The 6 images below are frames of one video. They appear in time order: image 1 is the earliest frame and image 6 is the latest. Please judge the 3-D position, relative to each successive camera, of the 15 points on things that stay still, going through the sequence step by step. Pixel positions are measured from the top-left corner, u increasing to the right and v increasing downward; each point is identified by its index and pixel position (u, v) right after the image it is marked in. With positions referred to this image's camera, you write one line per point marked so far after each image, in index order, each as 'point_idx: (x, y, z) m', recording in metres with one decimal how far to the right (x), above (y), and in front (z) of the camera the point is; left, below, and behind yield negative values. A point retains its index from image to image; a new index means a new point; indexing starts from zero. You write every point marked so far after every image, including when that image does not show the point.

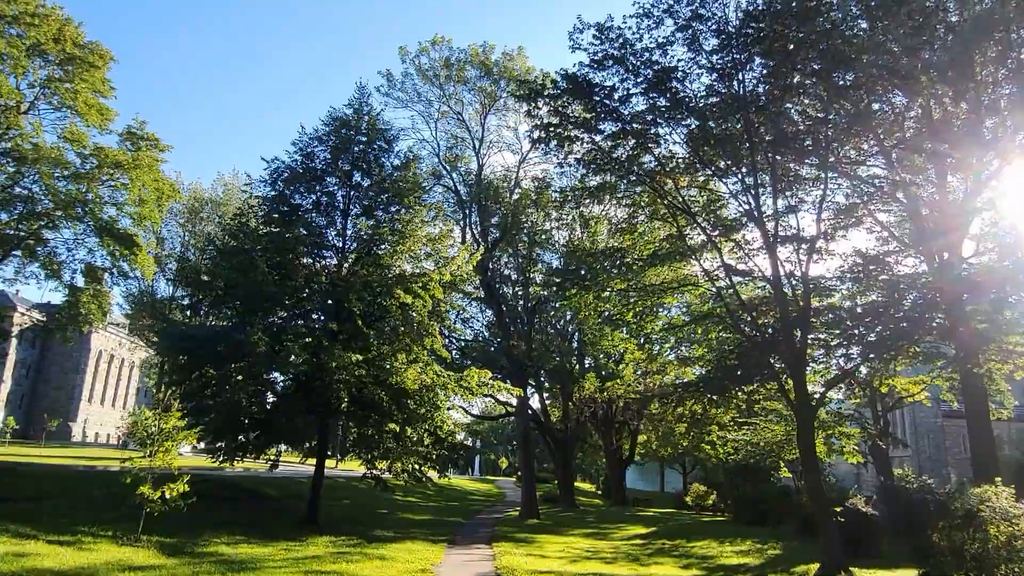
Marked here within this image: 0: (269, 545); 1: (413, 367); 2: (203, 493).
0: (-4.6, -4.9, +13.4) m
1: (-2.5, -1.9, +17.4) m
2: (-8.5, -5.7, +19.4) m
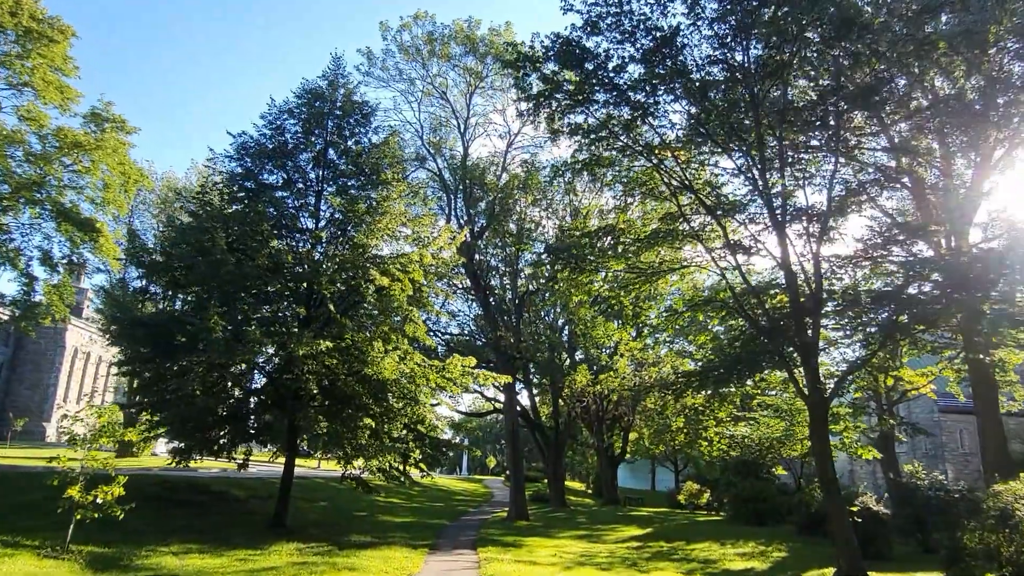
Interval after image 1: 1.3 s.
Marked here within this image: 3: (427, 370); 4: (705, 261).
0: (-4.9, -4.5, +11.9) m
1: (-2.8, -1.5, +15.9) m
2: (-8.8, -5.4, +17.9) m
3: (-2.1, -1.9, +16.7) m
4: (+5.2, +0.7, +19.0) m
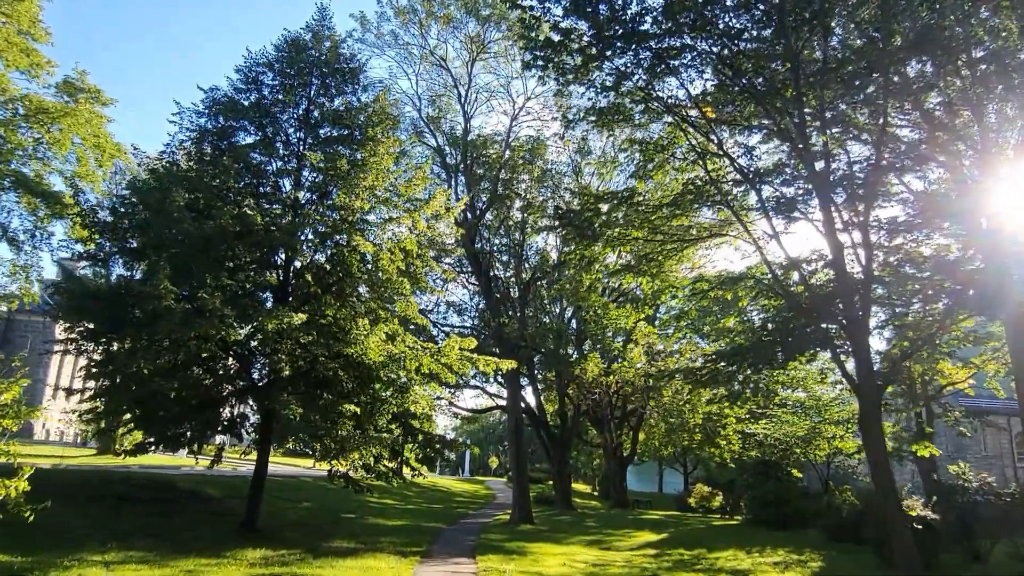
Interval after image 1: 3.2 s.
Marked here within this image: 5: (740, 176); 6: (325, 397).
0: (-4.8, -3.9, +9.9) m
1: (-2.7, -0.9, +14.0) m
2: (-8.7, -4.7, +15.9) m
3: (-2.0, -1.3, +14.7) m
4: (+5.3, +1.3, +17.0) m
5: (+4.8, +2.3, +14.7) m
6: (-3.7, -2.1, +13.9) m
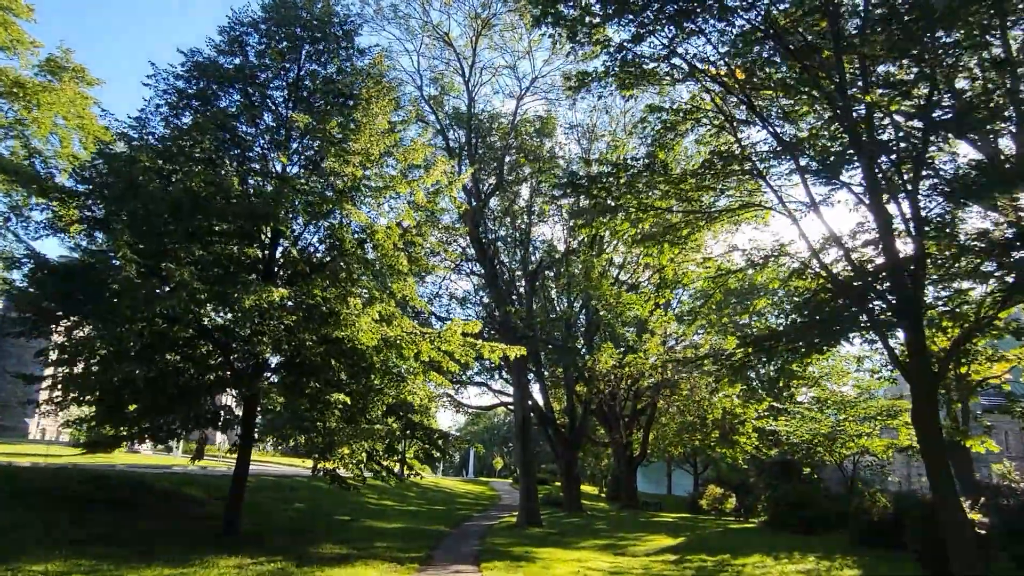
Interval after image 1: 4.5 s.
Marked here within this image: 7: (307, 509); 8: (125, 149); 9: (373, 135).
0: (-4.7, -3.5, +8.5) m
1: (-2.5, -0.5, +12.6) m
2: (-8.5, -4.3, +14.5) m
3: (-1.8, -0.9, +13.3) m
4: (+5.5, +1.7, +15.6) m
5: (+5.0, +2.7, +13.3) m
6: (-3.5, -1.7, +12.5) m
7: (-5.5, -5.9, +18.9) m
8: (-6.8, +2.5, +12.6) m
9: (-2.7, +2.9, +13.5) m
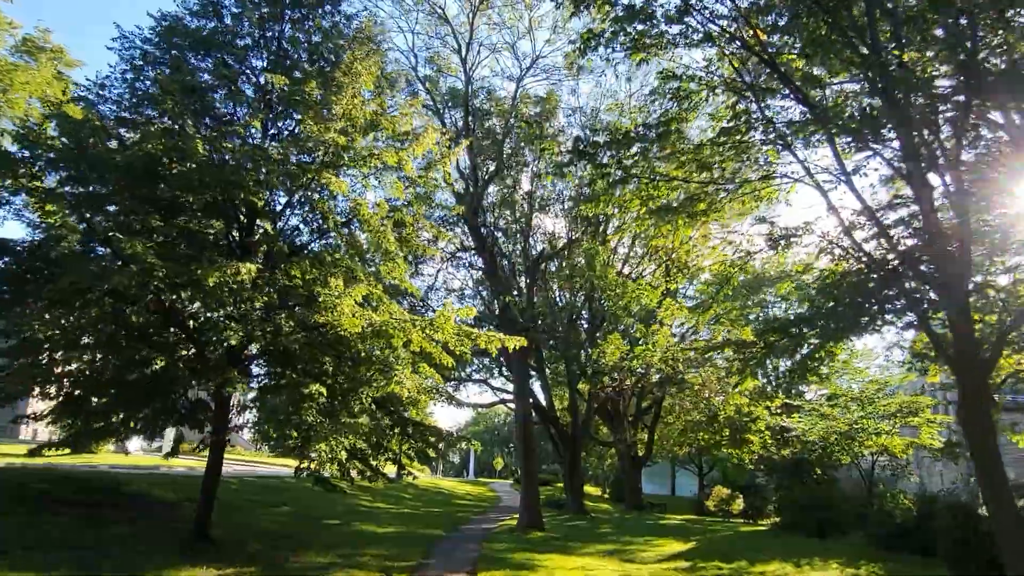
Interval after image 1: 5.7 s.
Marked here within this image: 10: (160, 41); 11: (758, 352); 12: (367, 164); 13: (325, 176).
0: (-4.7, -3.2, +7.3) m
1: (-2.5, -0.2, +11.4) m
2: (-8.5, -4.0, +13.3) m
3: (-1.8, -0.6, +12.1) m
4: (+5.5, +2.0, +14.3) m
5: (+5.0, +3.1, +12.1) m
6: (-3.5, -1.4, +11.3) m
7: (-5.5, -5.6, +17.7) m
8: (-6.8, +2.8, +11.4) m
9: (-2.7, +3.2, +12.3) m
10: (-6.4, +4.5, +12.9) m
11: (+4.8, -1.2, +13.8) m
12: (-2.5, +2.1, +12.3) m
13: (-2.9, +1.7, +11.2) m
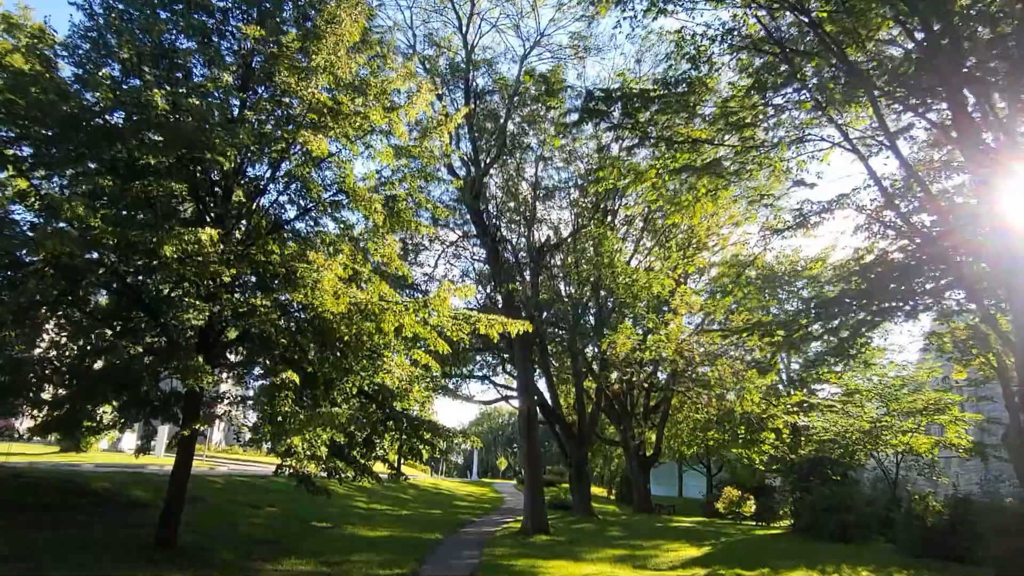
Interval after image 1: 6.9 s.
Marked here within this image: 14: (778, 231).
0: (-4.7, -2.8, +6.2) m
1: (-2.5, +0.1, +10.2) m
2: (-8.5, -3.7, +12.2) m
3: (-1.8, -0.3, +10.9) m
4: (+5.5, +2.3, +13.1) m
5: (+5.0, +3.4, +10.8) m
6: (-3.5, -1.1, +10.1) m
7: (-5.4, -5.3, +16.5) m
8: (-6.8, +3.1, +10.2) m
9: (-2.6, +3.6, +11.2) m
10: (-6.3, +4.8, +11.7) m
11: (+4.8, -0.9, +12.6) m
12: (-2.4, +2.4, +11.1) m
13: (-2.9, +2.0, +10.0) m
14: (+5.0, +1.1, +13.5) m
